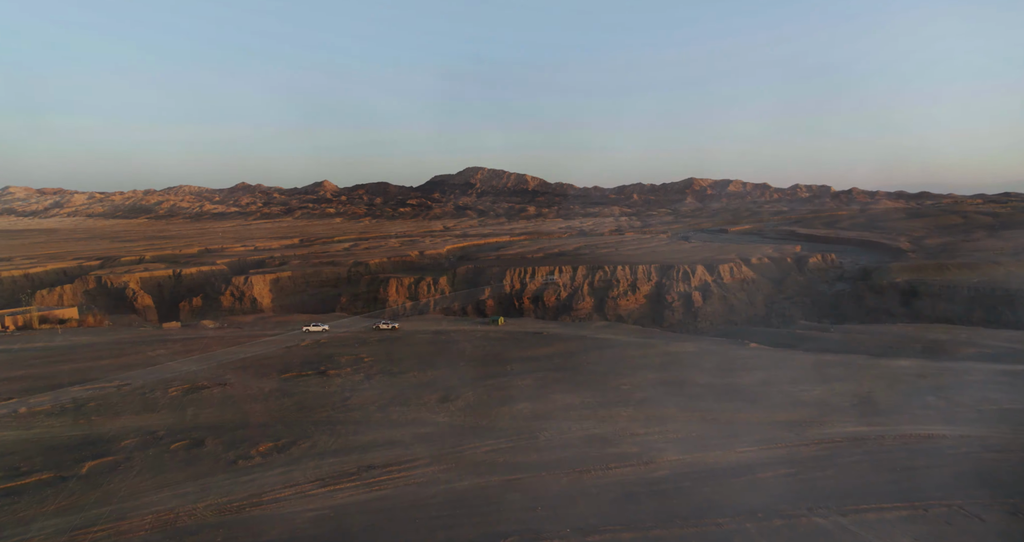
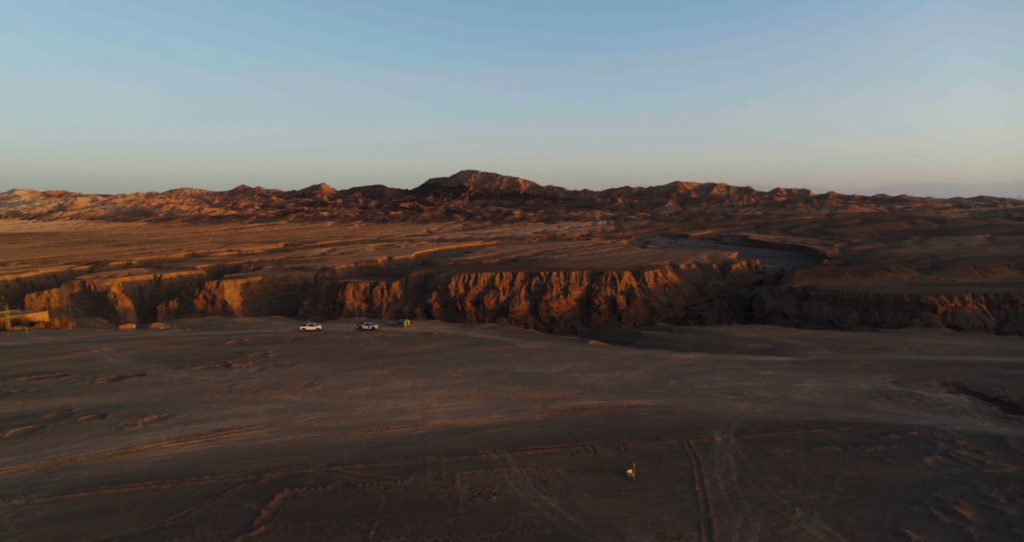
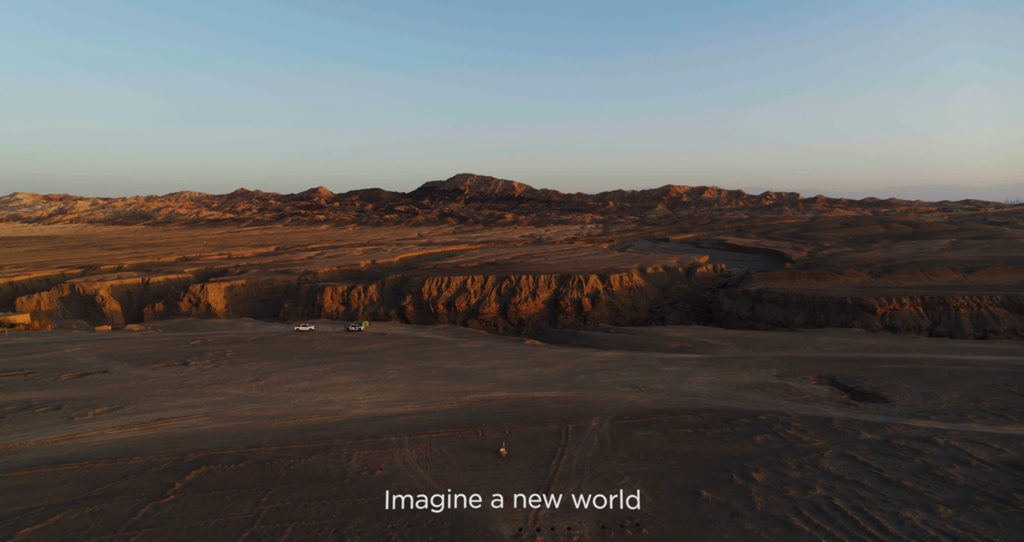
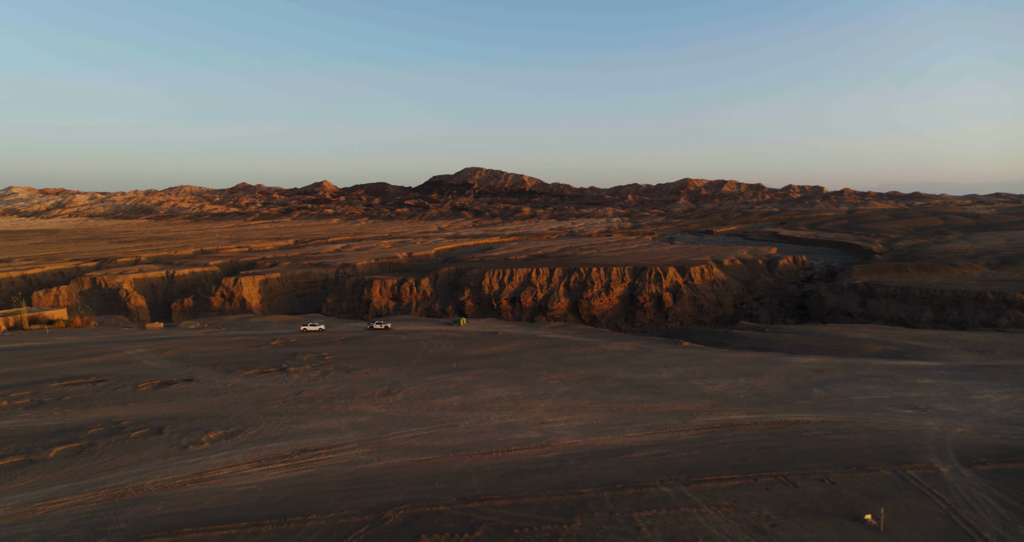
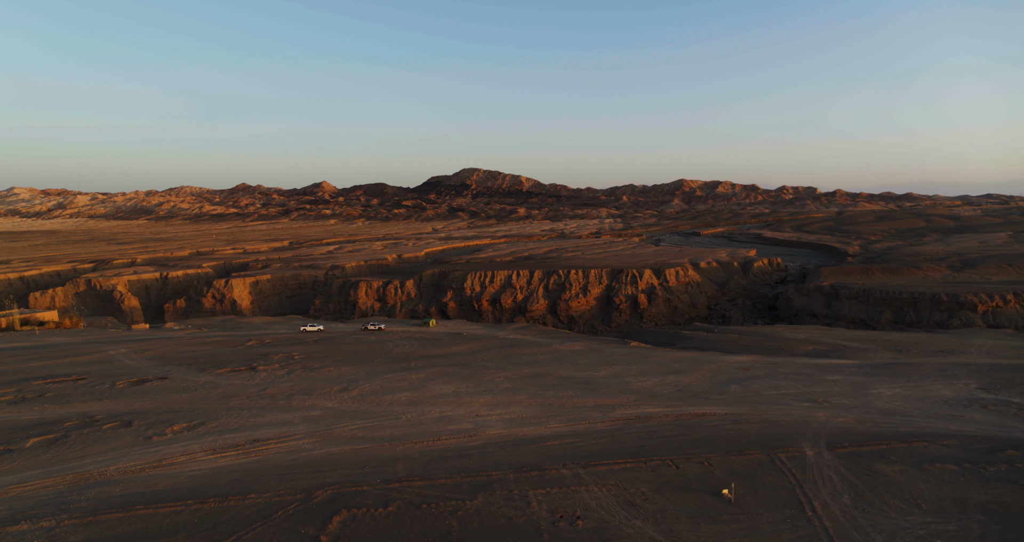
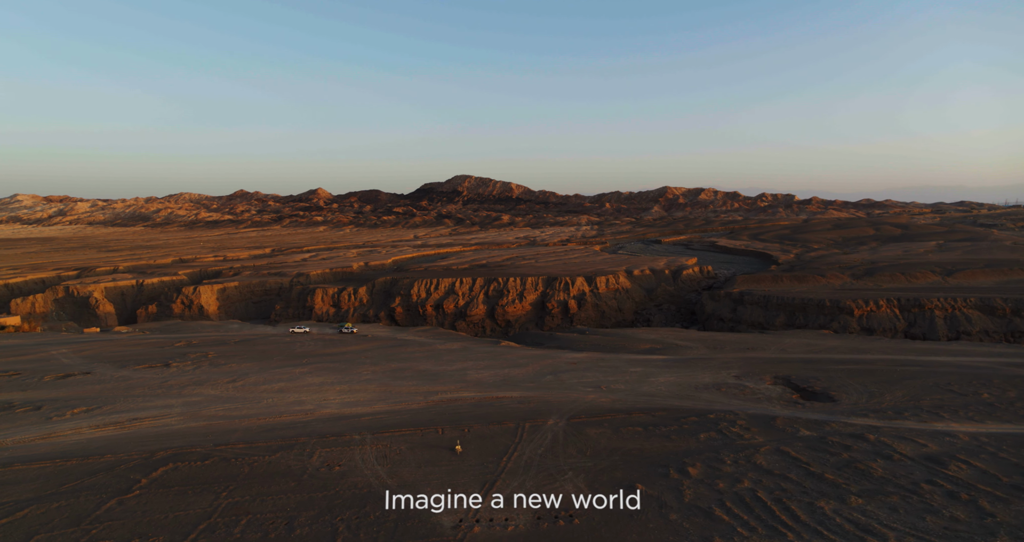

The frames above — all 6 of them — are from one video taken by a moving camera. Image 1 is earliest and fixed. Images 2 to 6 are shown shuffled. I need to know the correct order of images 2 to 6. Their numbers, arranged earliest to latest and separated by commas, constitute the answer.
4, 5, 2, 3, 6
